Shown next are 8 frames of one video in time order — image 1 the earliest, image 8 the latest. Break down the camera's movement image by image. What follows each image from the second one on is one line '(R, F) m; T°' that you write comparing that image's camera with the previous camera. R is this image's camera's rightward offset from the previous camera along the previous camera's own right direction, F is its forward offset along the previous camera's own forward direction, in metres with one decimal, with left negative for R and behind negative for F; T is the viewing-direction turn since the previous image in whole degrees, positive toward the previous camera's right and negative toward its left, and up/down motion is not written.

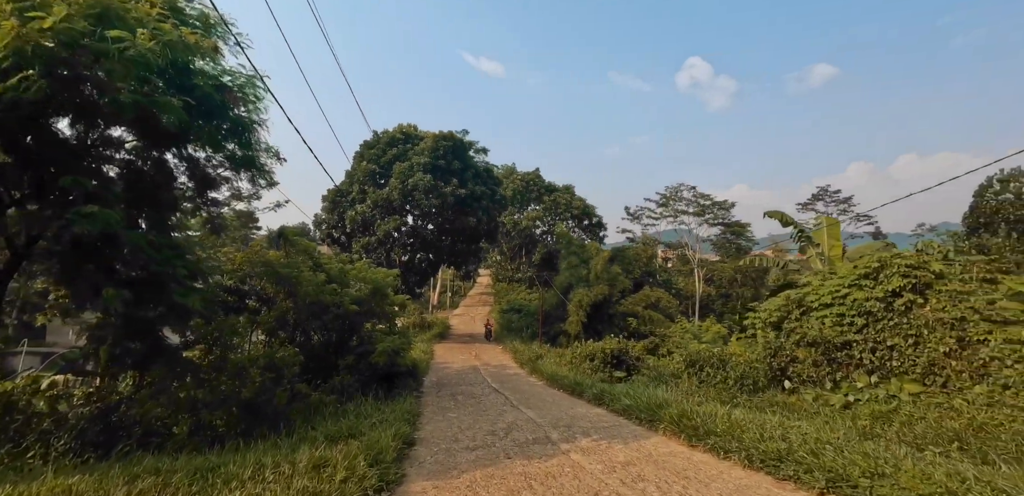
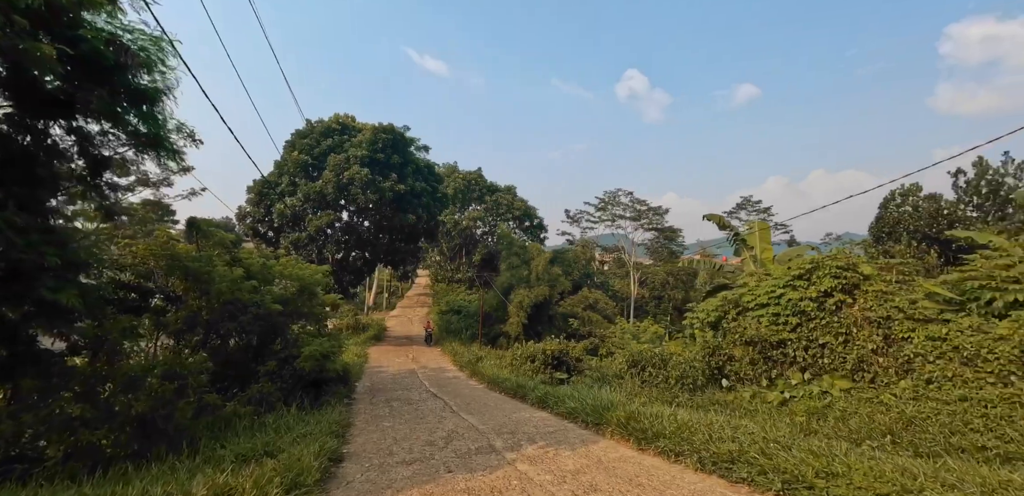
(0.0, +0.4) m; +7°
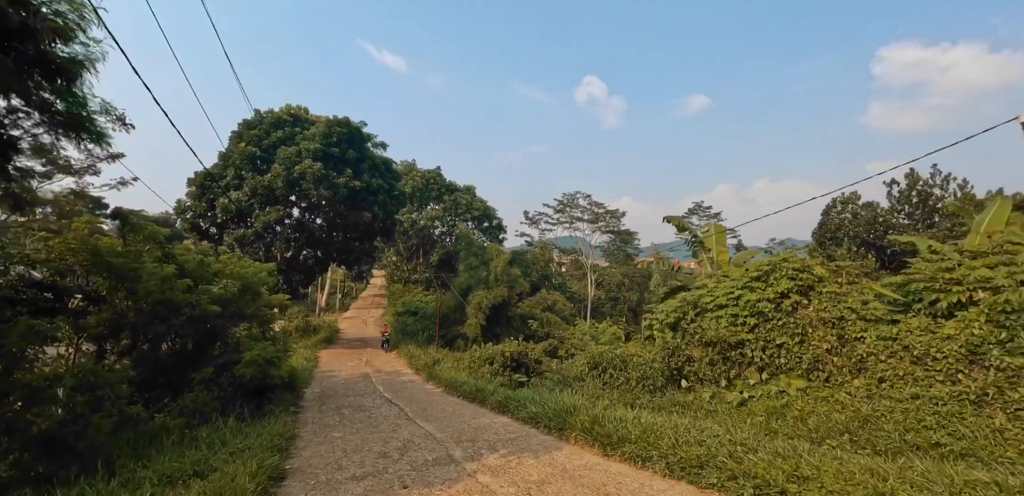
(0.0, +0.3) m; +5°
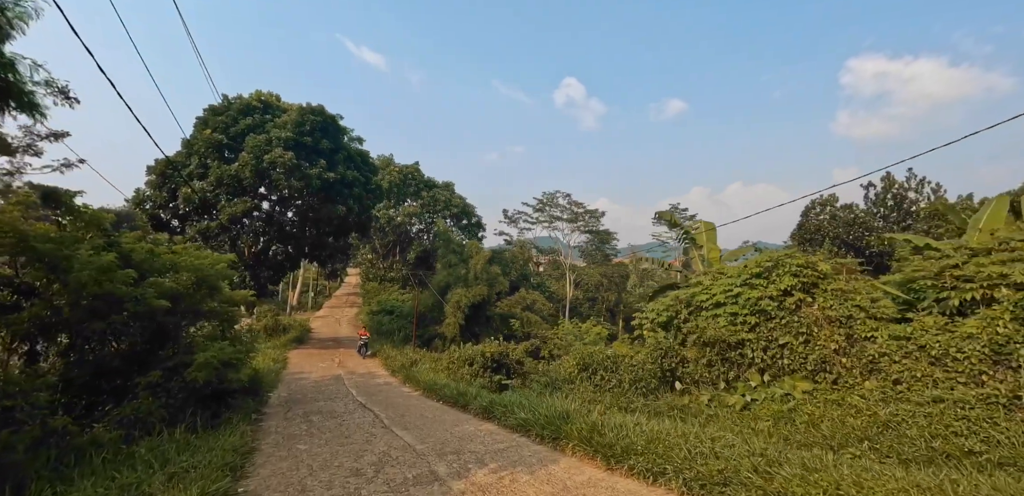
(-0.1, +0.6) m; +3°
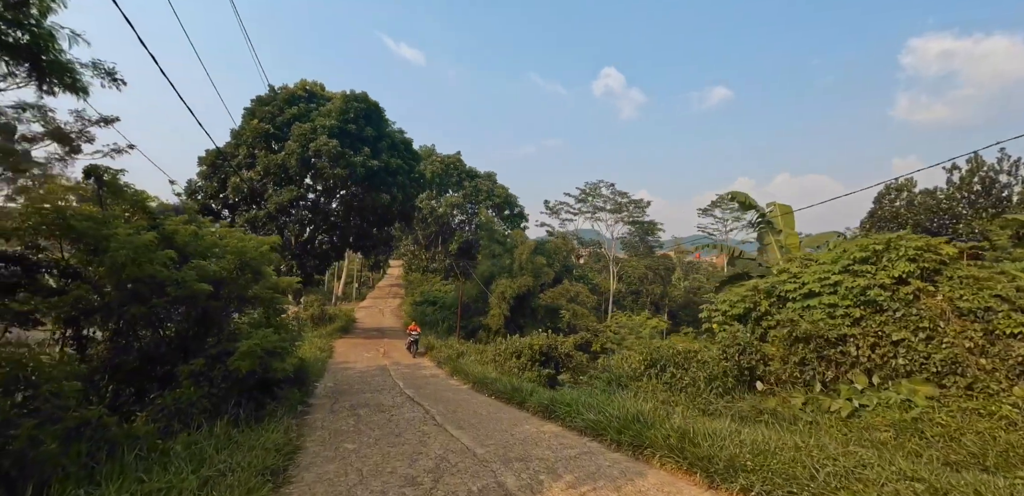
(-0.3, +0.7) m; -4°
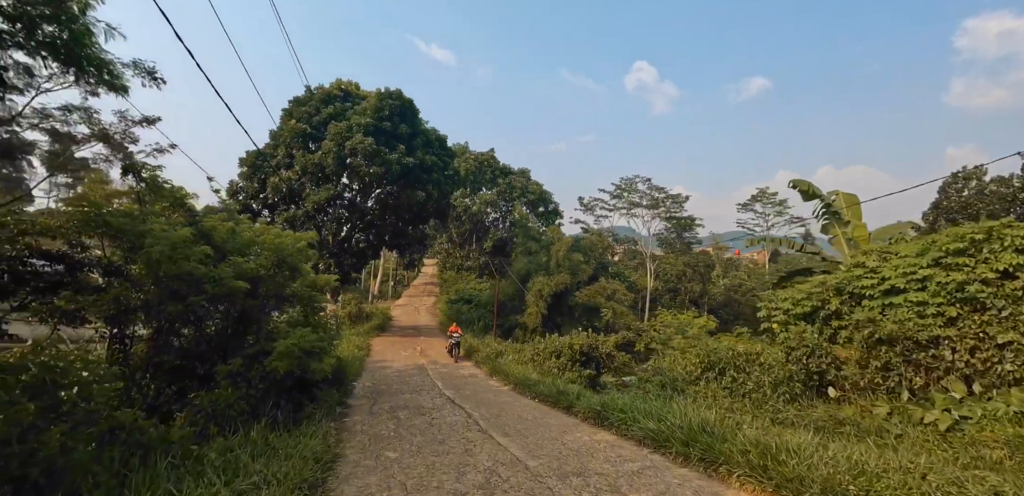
(-0.2, +0.4) m; -4°
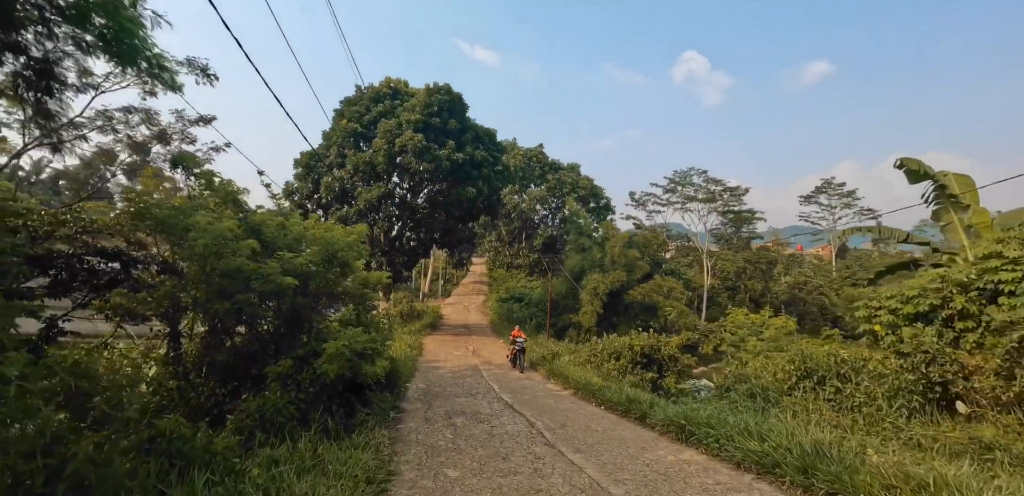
(-0.2, +0.6) m; -5°
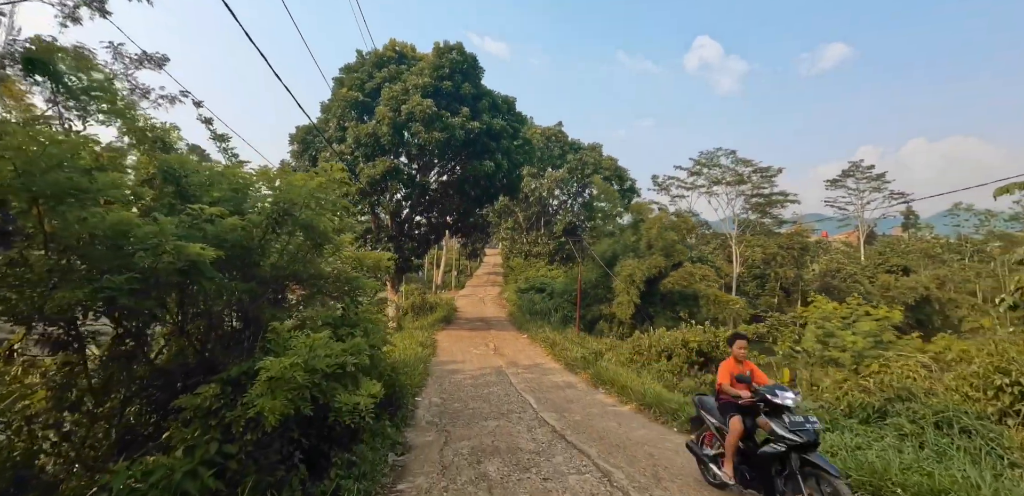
(-0.4, +2.3) m; -1°
